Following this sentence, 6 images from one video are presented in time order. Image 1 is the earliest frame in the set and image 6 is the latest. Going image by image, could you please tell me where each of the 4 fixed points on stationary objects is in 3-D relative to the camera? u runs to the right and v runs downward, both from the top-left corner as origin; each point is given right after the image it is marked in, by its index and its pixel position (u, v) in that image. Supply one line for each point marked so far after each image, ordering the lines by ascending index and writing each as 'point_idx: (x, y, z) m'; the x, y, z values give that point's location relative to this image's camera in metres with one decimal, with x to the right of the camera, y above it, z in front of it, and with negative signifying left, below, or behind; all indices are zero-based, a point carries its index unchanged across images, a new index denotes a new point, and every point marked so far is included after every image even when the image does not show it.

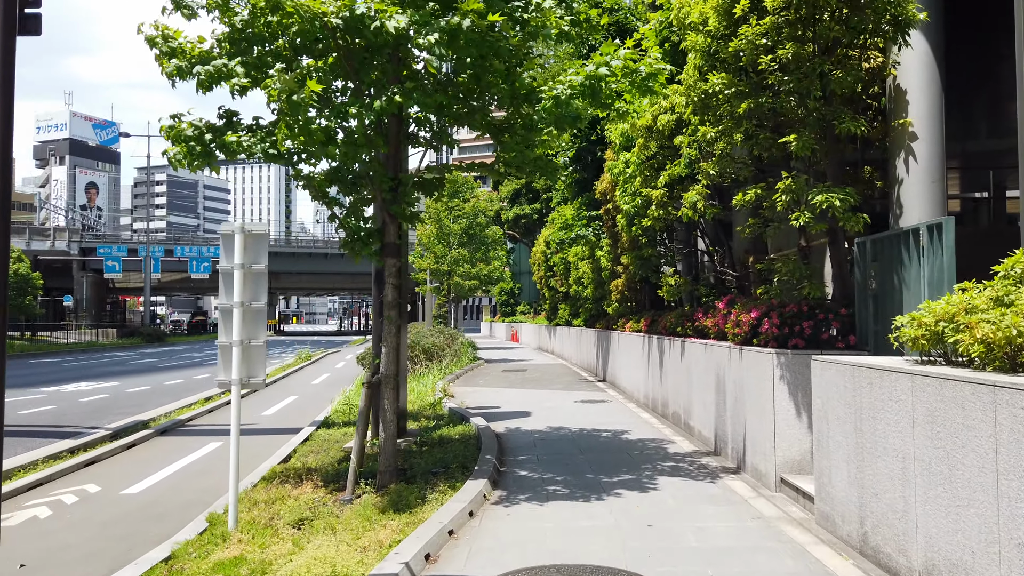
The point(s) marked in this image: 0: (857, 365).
0: (+2.4, -0.5, +5.4) m
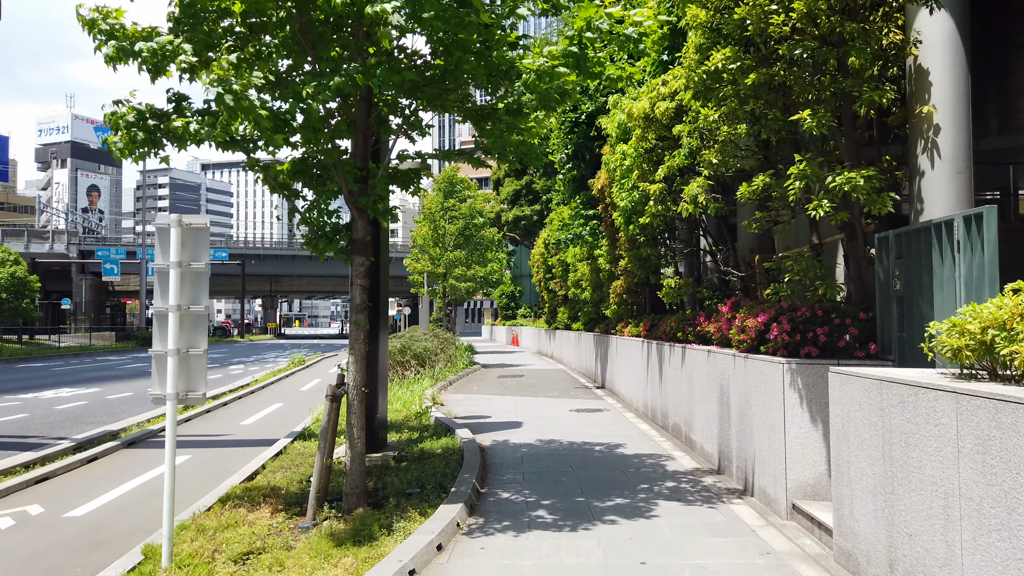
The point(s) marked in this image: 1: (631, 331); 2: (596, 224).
0: (+2.2, -0.5, +4.6) m
1: (+2.3, -0.8, +14.9) m
2: (+2.0, +1.5, +17.9) m
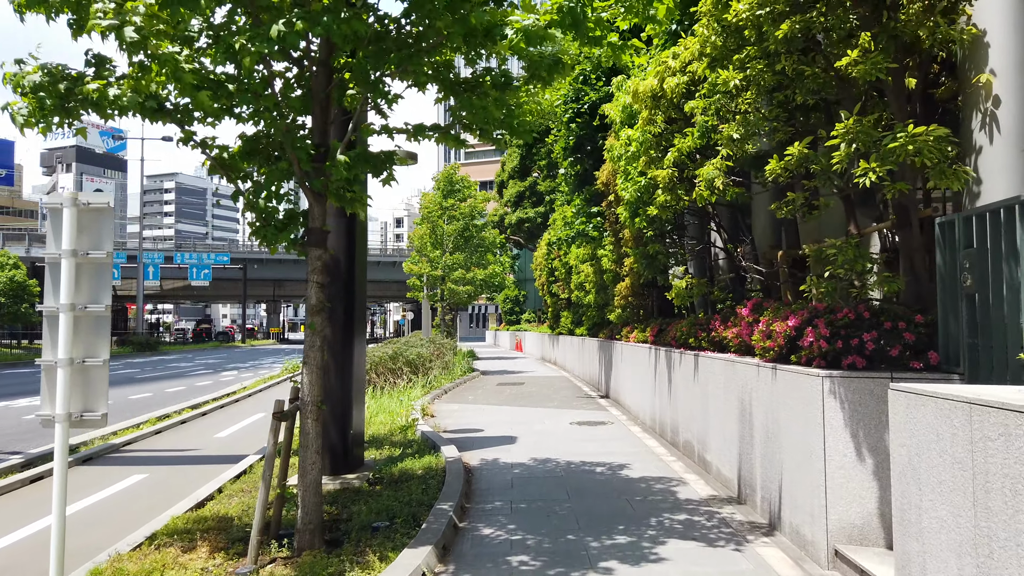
0: (+2.0, -0.5, +3.4) m
1: (+2.3, -0.9, +13.7) m
2: (+1.9, +1.4, +16.8) m
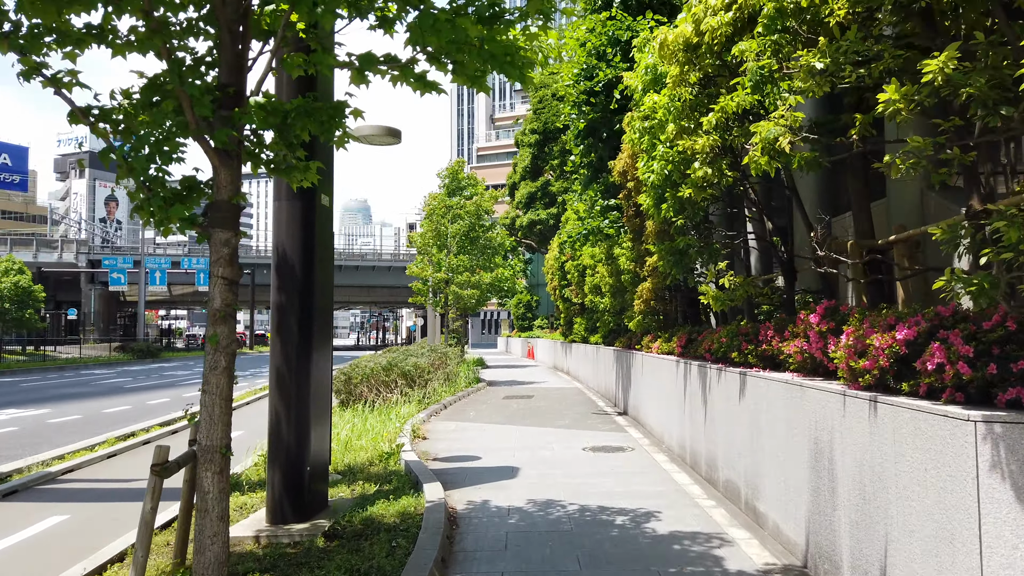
0: (+1.9, -0.5, +1.5) m
1: (+2.3, -0.9, +11.8) m
2: (+2.0, +1.4, +14.9) m
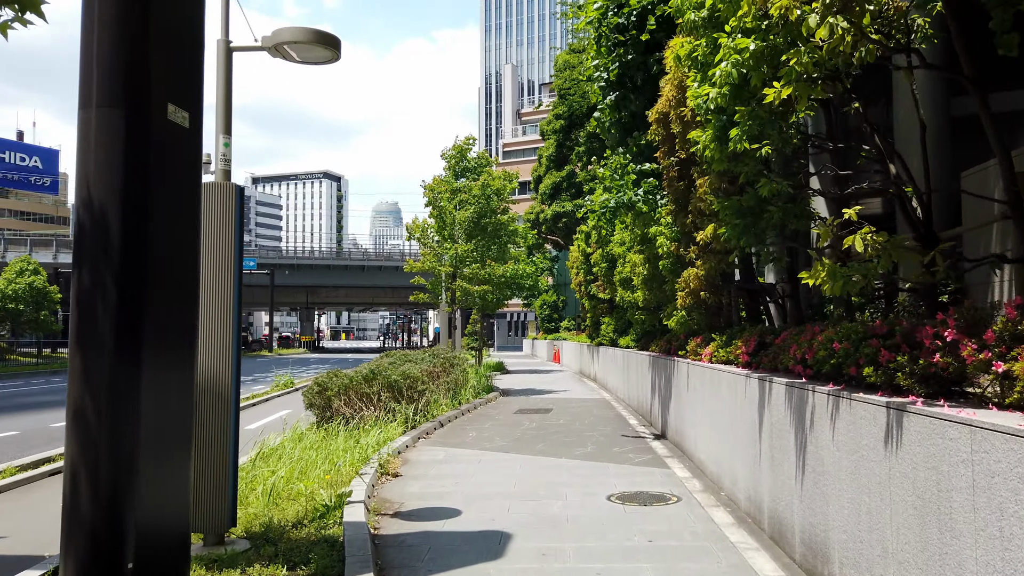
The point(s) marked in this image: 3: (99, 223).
0: (+1.5, -0.3, -1.7) m
1: (+2.3, -0.8, +8.6) m
2: (+2.1, +1.5, +11.7) m
3: (-2.3, +0.4, +4.3) m
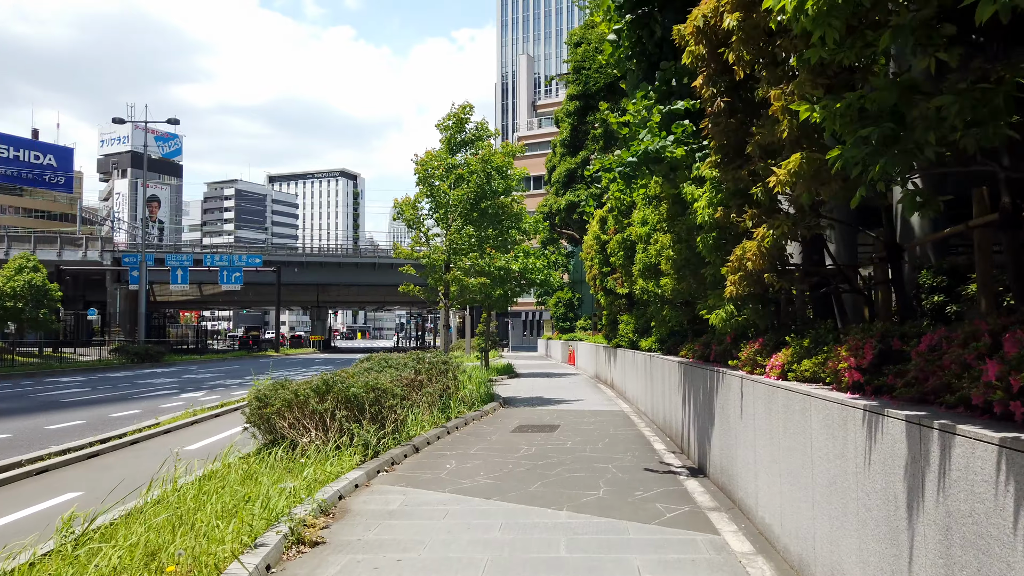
0: (+1.0, -0.1, -4.6) m
1: (+2.1, -0.6, +5.7) m
2: (+2.0, +1.7, +8.7) m
3: (-2.6, +0.5, +1.5) m
